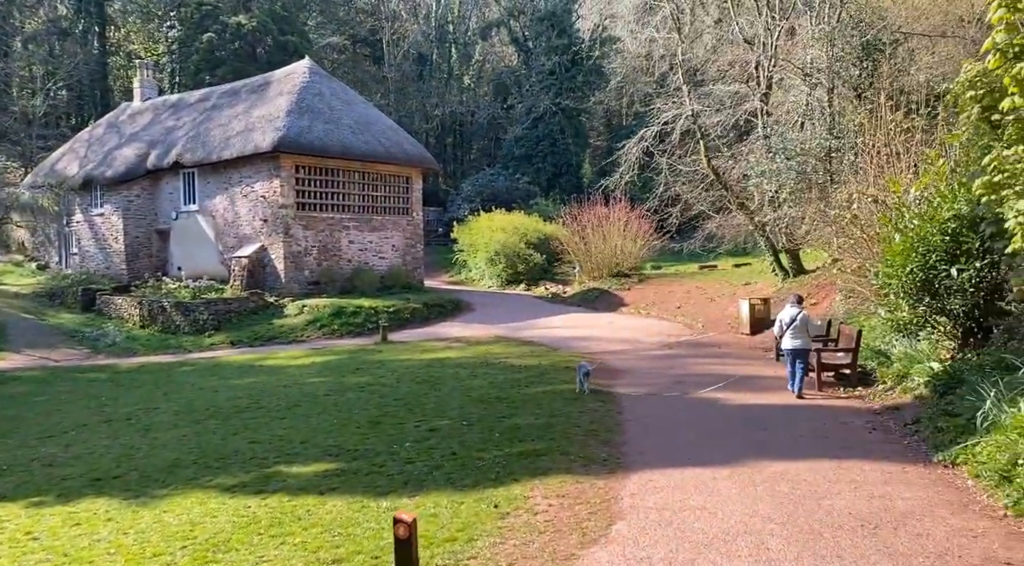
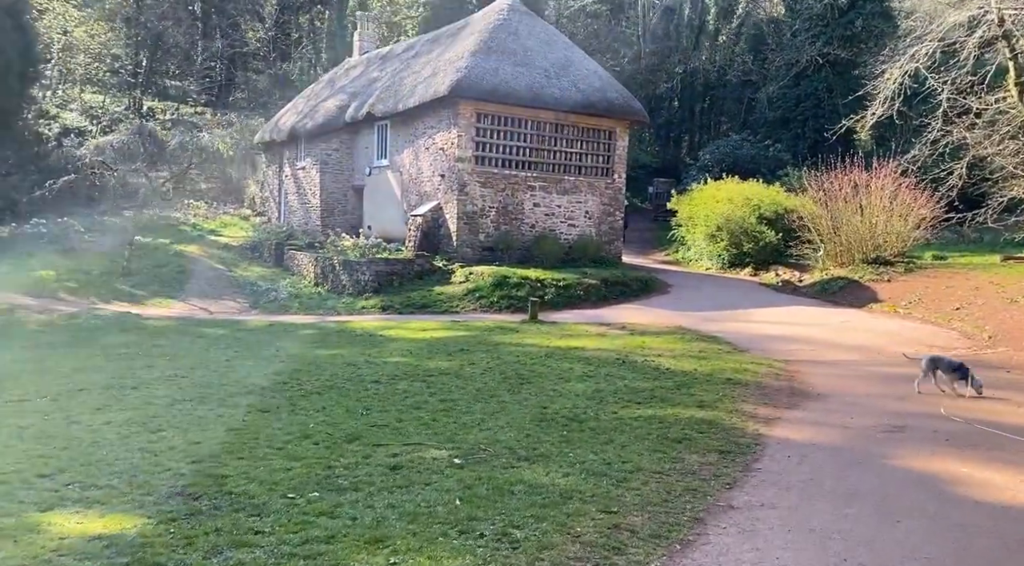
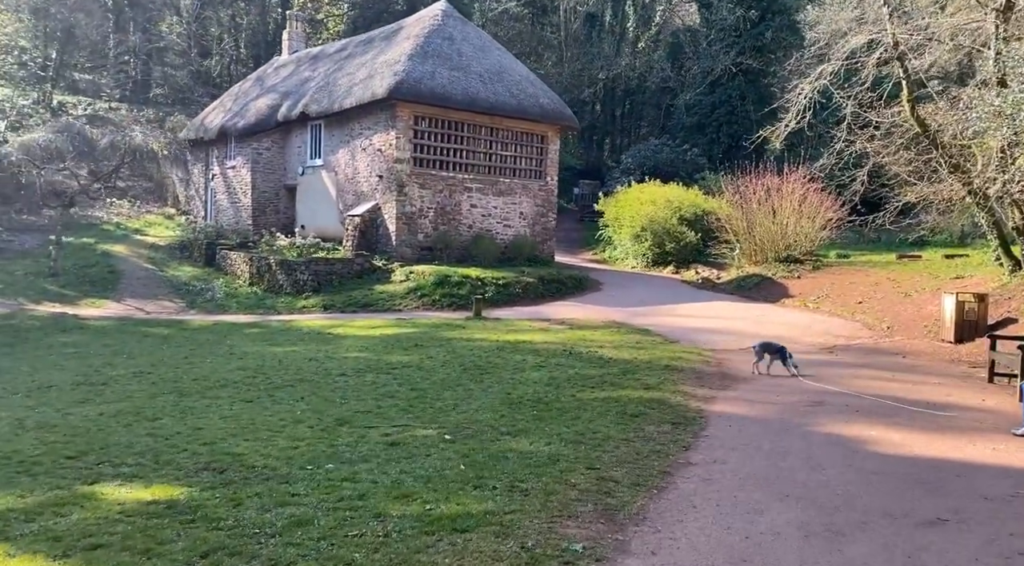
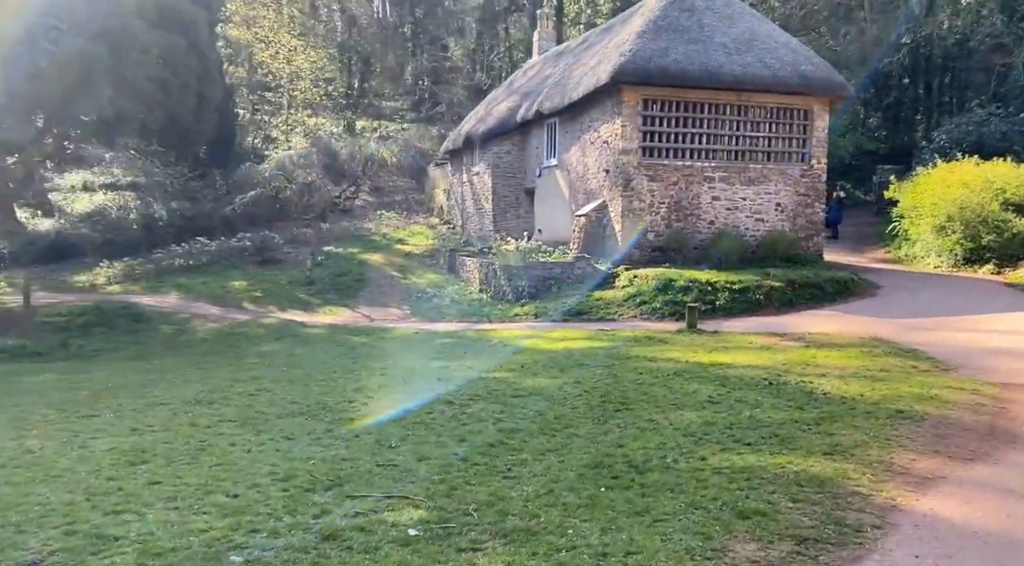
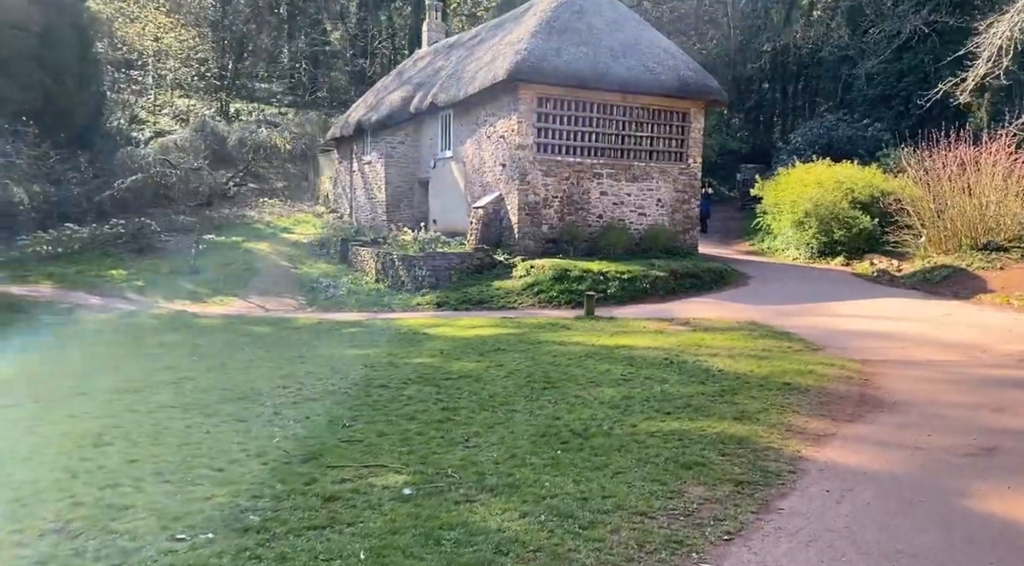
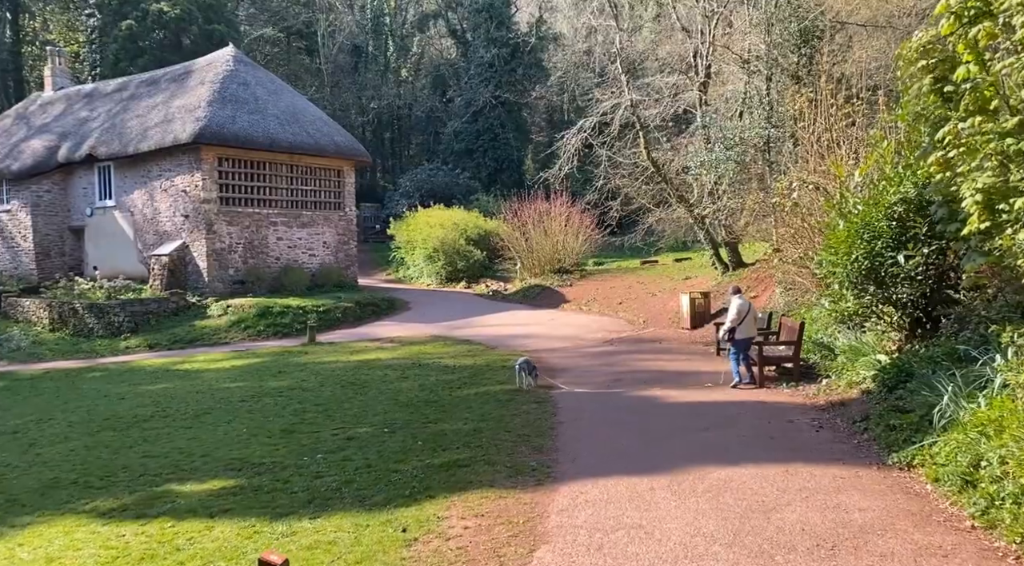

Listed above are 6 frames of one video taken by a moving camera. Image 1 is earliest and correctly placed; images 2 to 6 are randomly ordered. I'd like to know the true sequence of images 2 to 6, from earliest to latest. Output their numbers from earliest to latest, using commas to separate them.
6, 3, 2, 5, 4
